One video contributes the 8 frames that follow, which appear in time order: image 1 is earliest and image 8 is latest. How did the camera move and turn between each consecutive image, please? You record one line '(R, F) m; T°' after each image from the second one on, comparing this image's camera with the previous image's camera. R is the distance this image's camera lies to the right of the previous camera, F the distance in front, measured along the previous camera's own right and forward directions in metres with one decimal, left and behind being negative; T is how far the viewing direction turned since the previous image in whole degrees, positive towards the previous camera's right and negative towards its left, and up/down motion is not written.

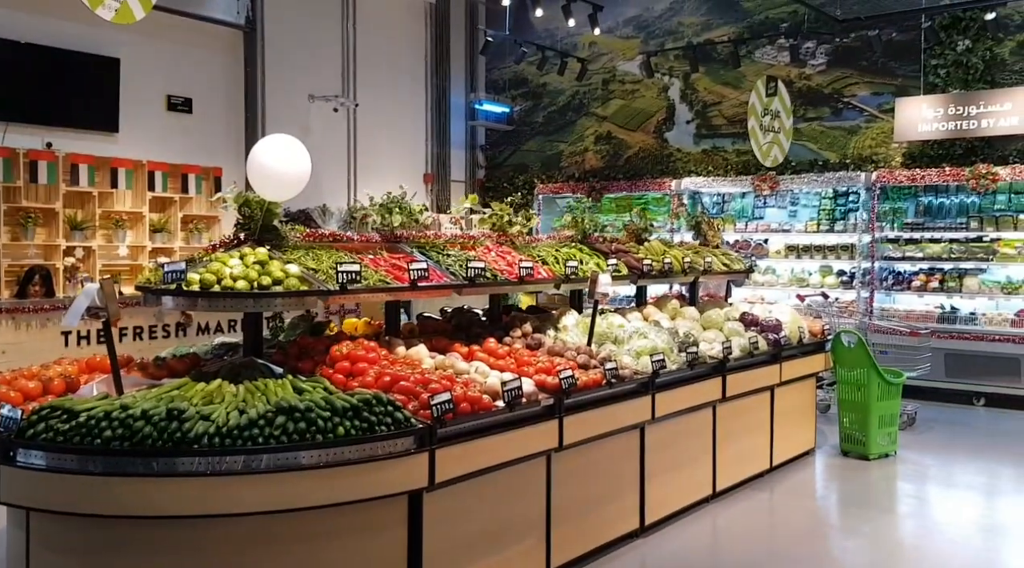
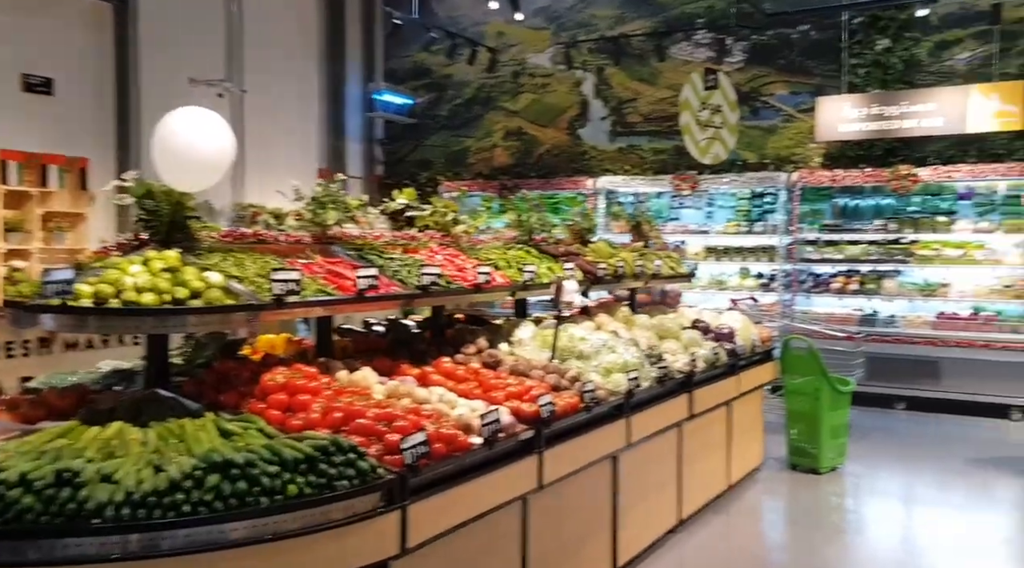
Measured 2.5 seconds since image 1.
(-0.4, +0.7) m; +8°
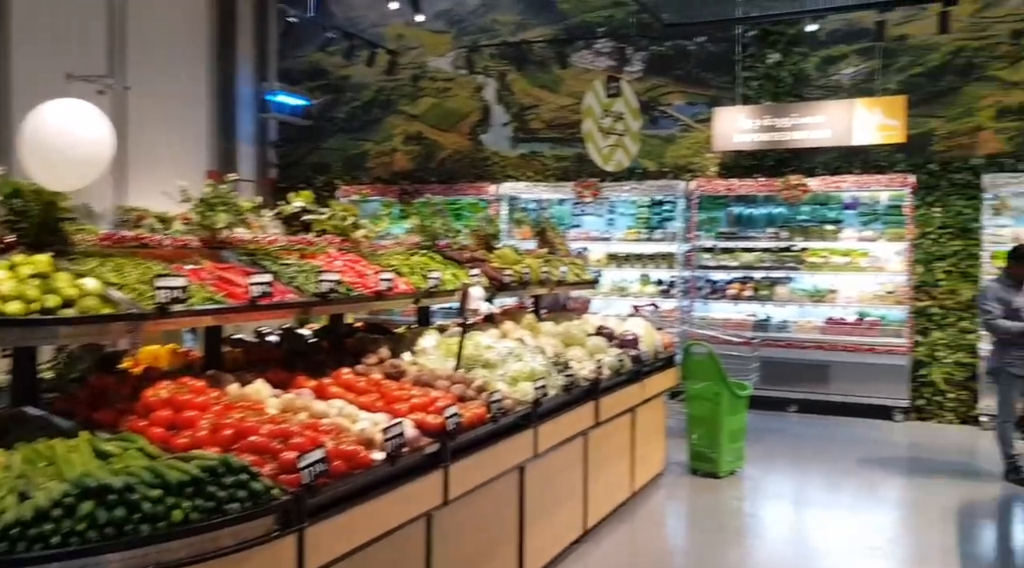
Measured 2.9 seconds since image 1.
(0.0, +0.1) m; +7°
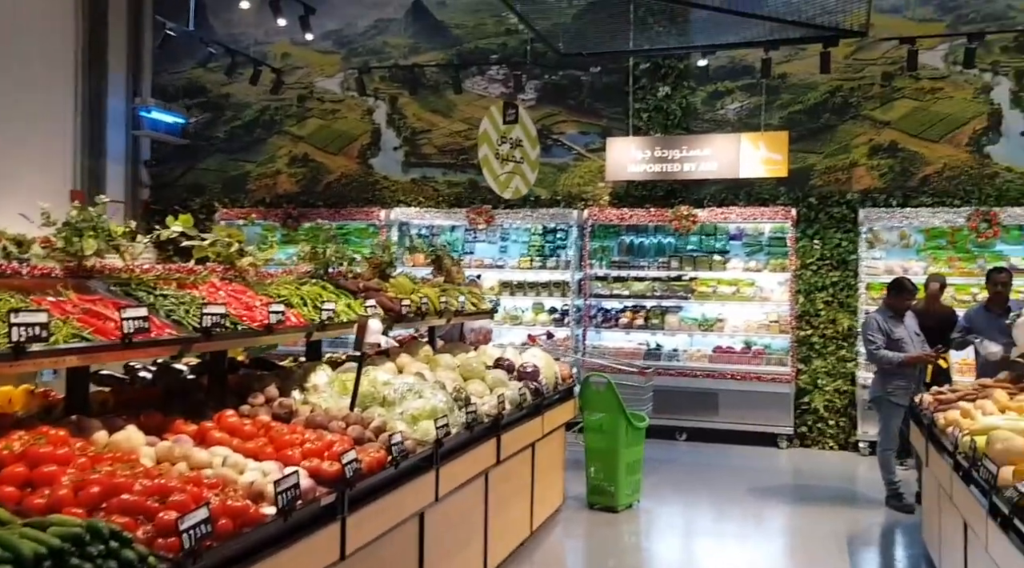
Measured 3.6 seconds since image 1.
(-0.1, +0.2) m; +8°
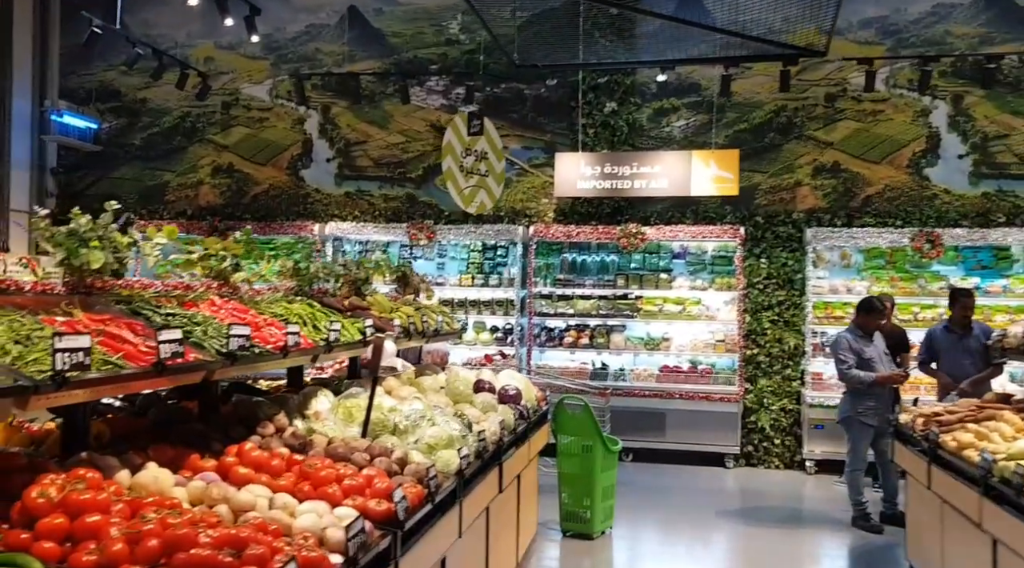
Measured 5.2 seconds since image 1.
(-0.6, +0.2) m; +7°
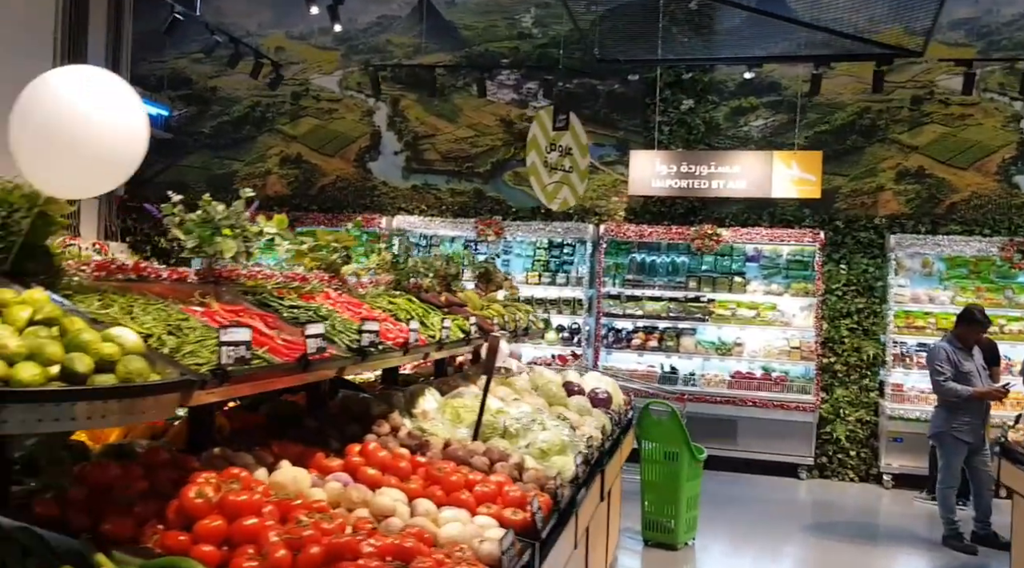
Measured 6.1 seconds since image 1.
(-0.3, +0.1) m; -2°
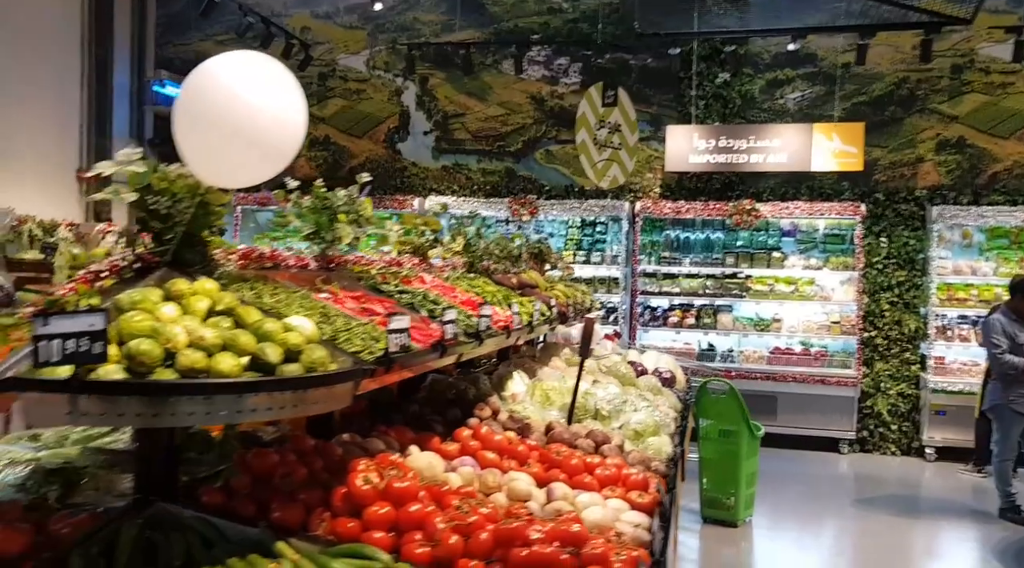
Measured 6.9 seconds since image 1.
(-0.4, 0.0) m; 0°
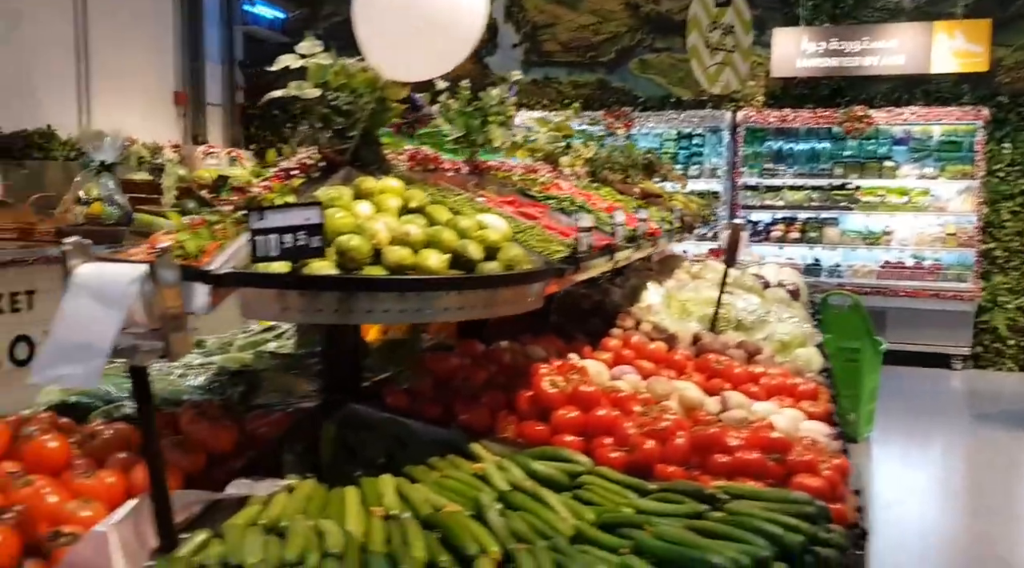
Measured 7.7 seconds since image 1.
(-0.3, +0.1) m; -5°
